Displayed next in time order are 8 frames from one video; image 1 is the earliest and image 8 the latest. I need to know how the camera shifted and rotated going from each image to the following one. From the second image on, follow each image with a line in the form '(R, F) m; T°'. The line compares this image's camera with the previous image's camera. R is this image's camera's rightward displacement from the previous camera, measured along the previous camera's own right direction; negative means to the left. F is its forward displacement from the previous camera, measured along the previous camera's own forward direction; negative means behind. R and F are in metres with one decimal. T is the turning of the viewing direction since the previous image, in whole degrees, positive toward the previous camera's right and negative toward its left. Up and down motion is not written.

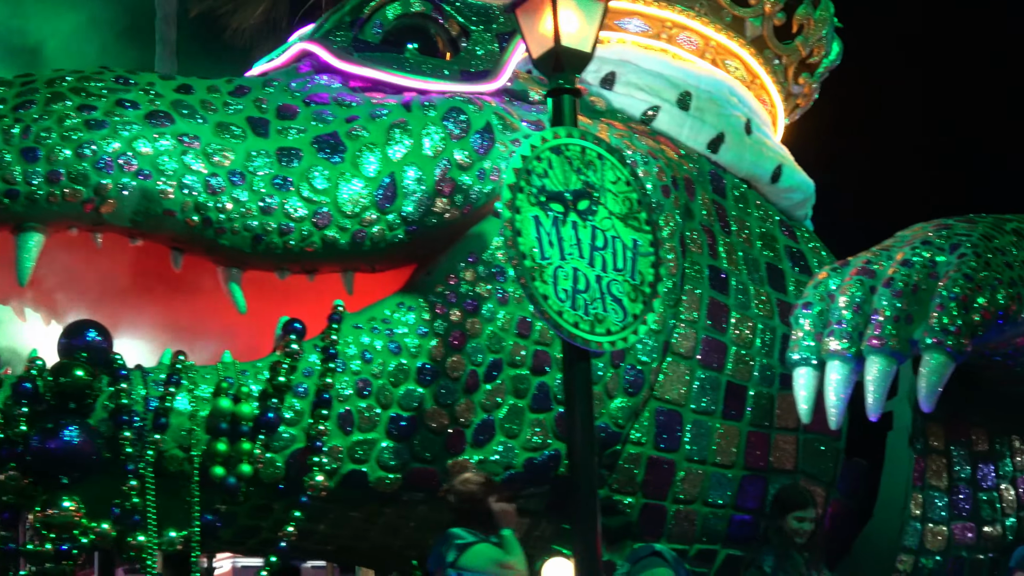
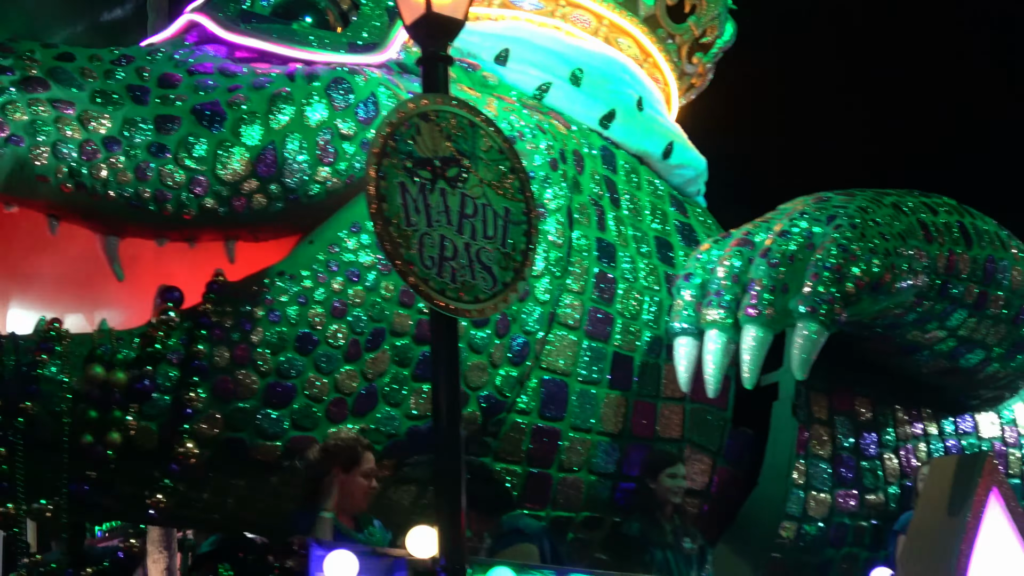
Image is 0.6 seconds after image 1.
(+0.3, 0.0) m; +2°
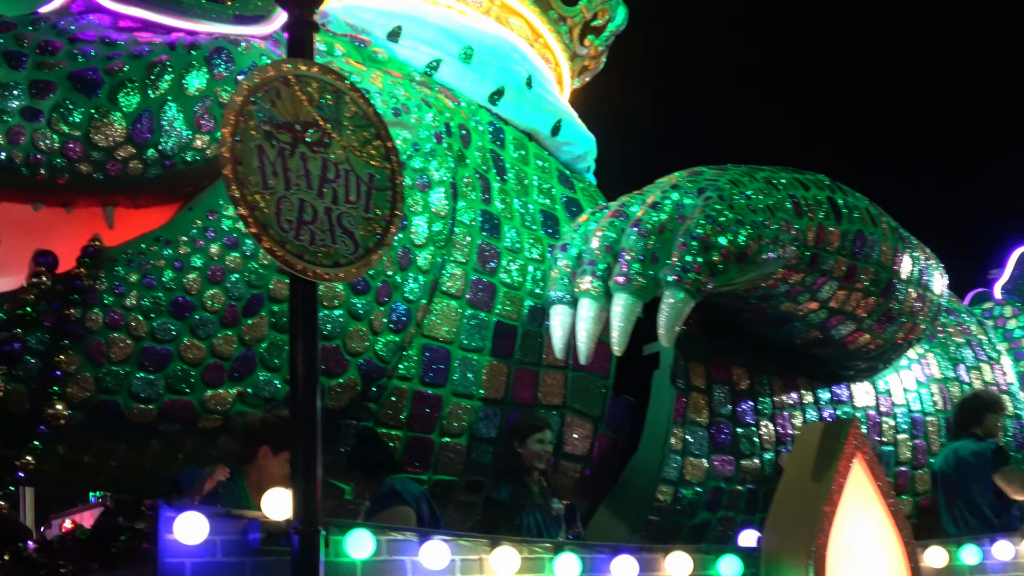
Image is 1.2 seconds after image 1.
(+0.3, -0.1) m; +2°
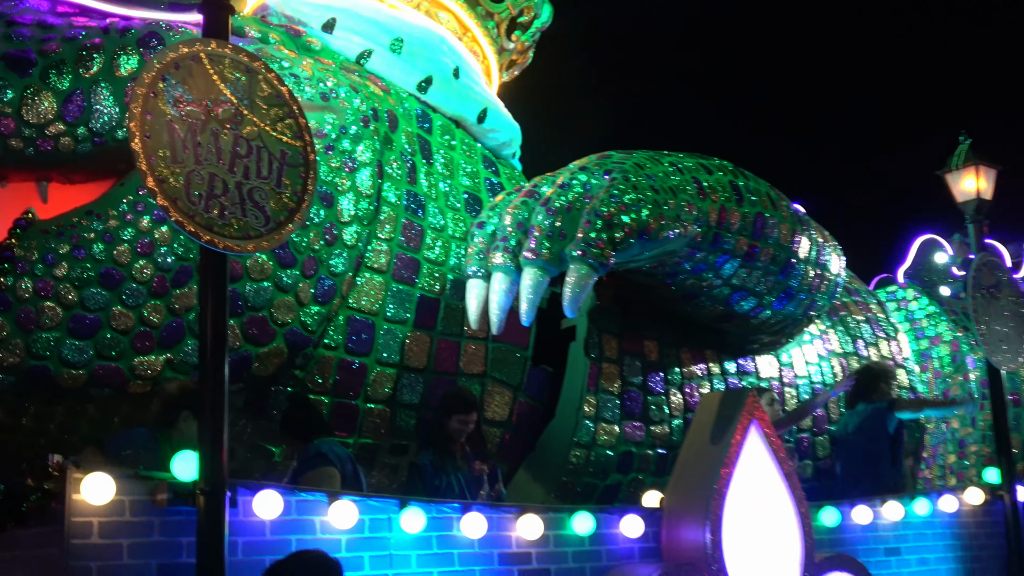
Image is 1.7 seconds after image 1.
(+0.2, -0.2) m; +3°
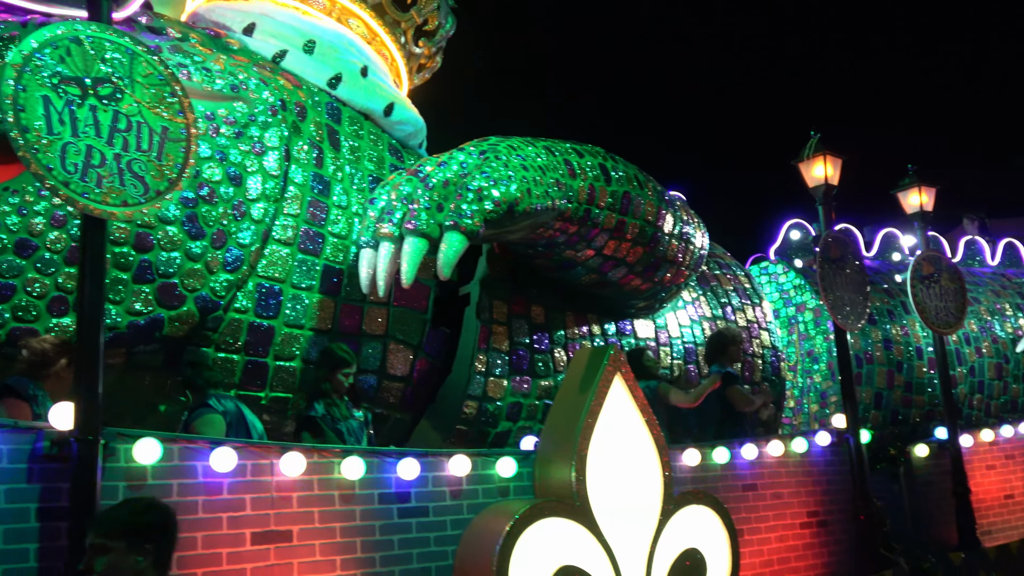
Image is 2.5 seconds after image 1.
(+0.3, -0.5) m; +3°
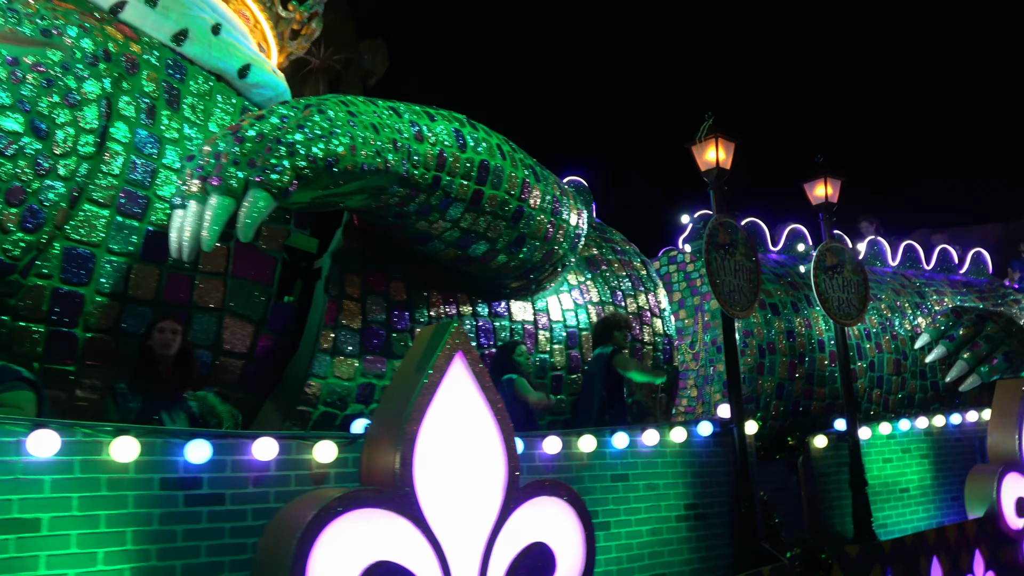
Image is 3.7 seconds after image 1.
(+0.6, +0.2) m; +2°
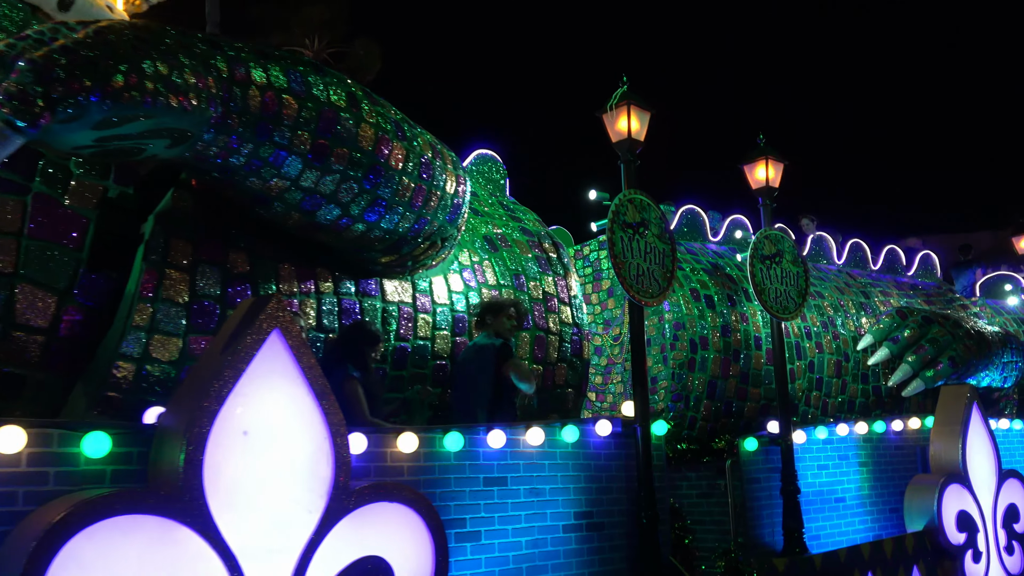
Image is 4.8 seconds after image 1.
(+0.6, +0.5) m; +1°
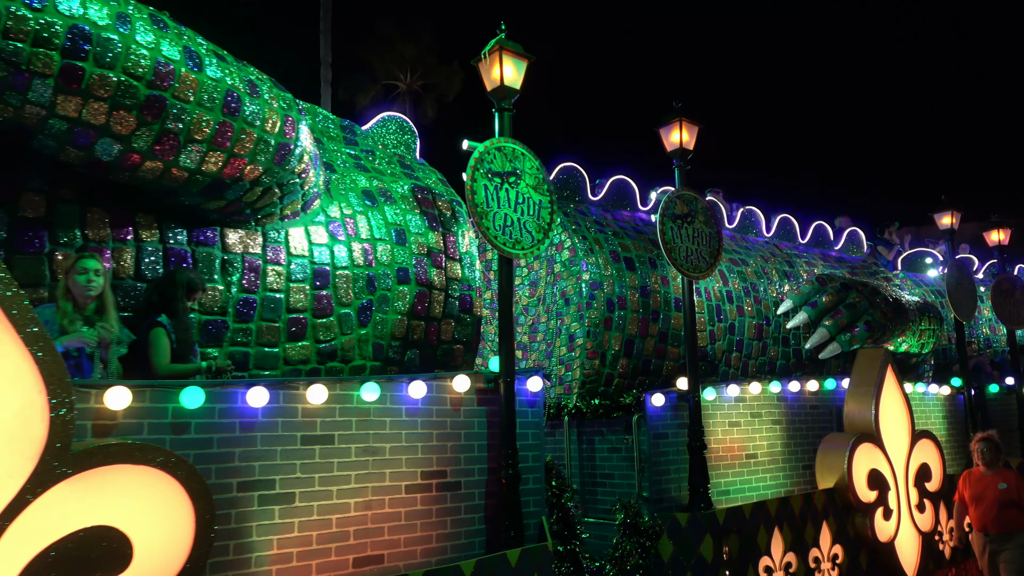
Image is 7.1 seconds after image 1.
(+1.0, -0.2) m; -3°
